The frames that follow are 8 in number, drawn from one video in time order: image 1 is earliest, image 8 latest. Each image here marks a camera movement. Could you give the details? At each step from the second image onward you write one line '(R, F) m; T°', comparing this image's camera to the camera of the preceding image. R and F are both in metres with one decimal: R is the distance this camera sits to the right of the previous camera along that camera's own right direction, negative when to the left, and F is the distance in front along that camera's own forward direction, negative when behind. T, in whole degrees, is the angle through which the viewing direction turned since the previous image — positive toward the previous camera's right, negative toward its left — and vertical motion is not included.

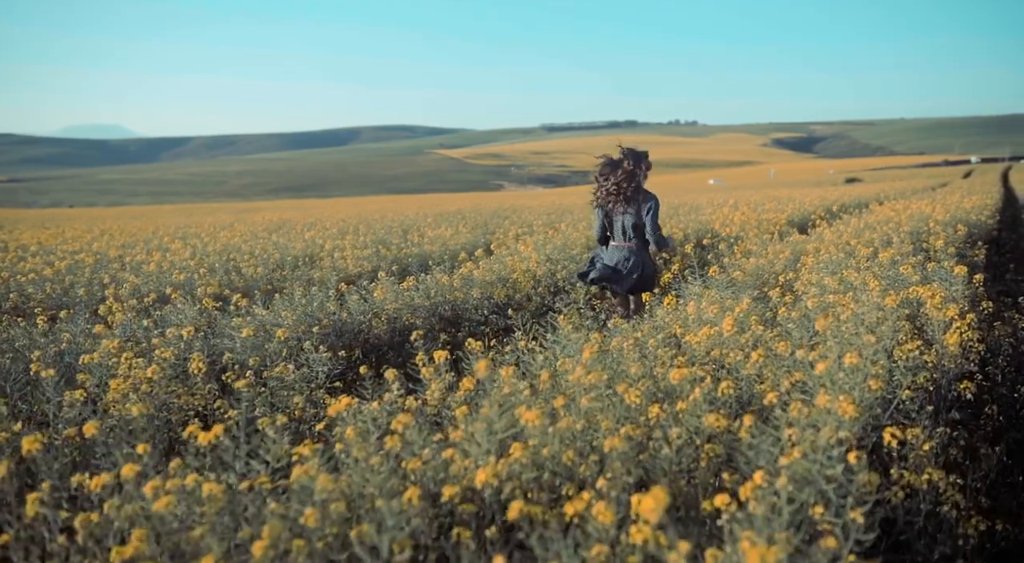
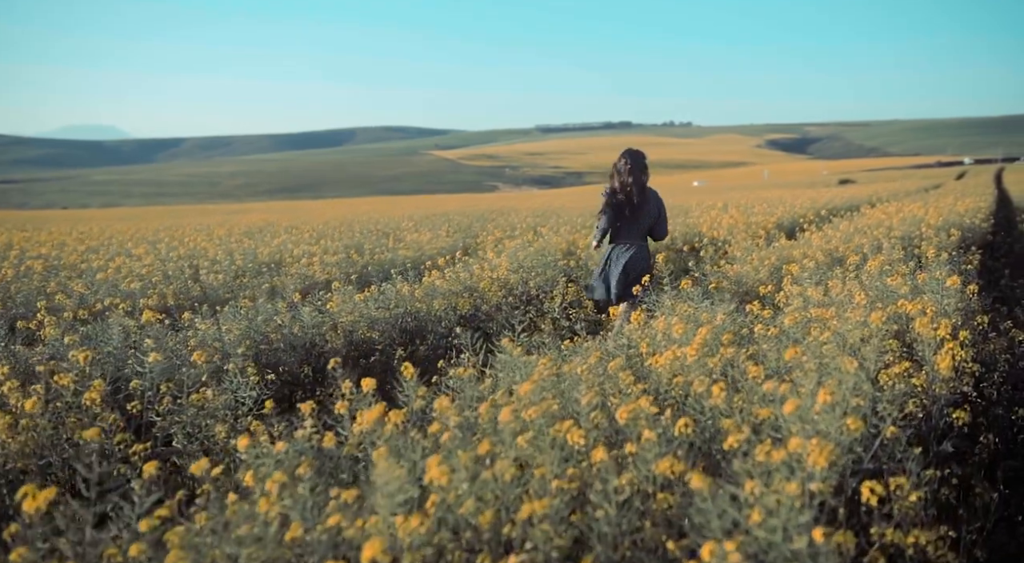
(+0.2, +0.4) m; 0°
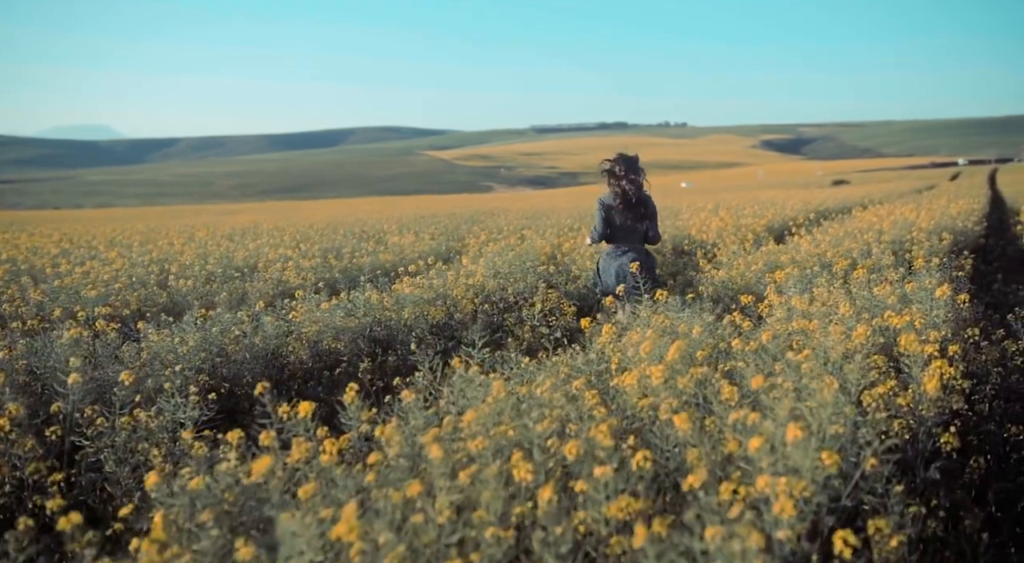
(+0.2, +0.3) m; 0°
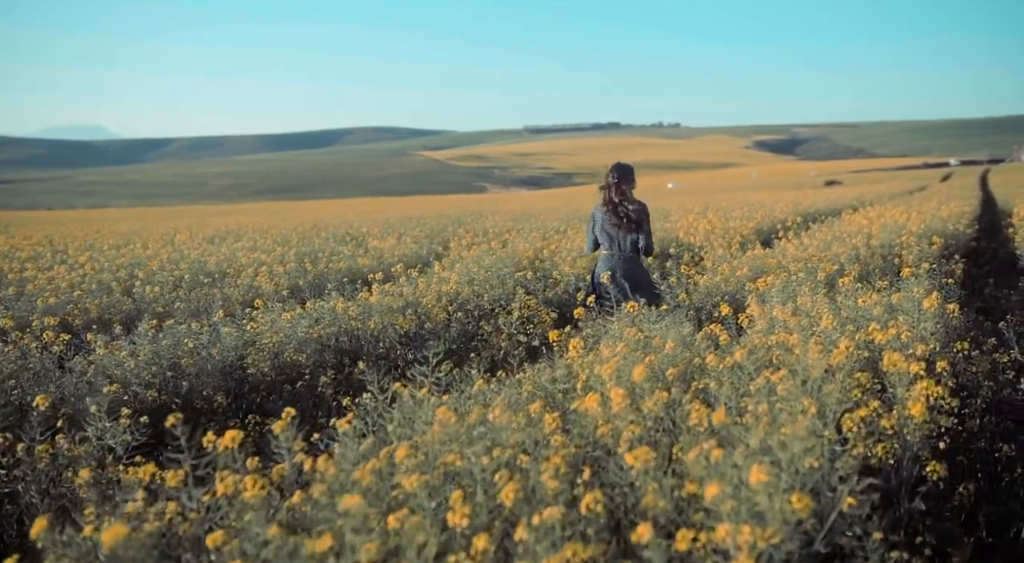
(+0.2, +0.3) m; 0°
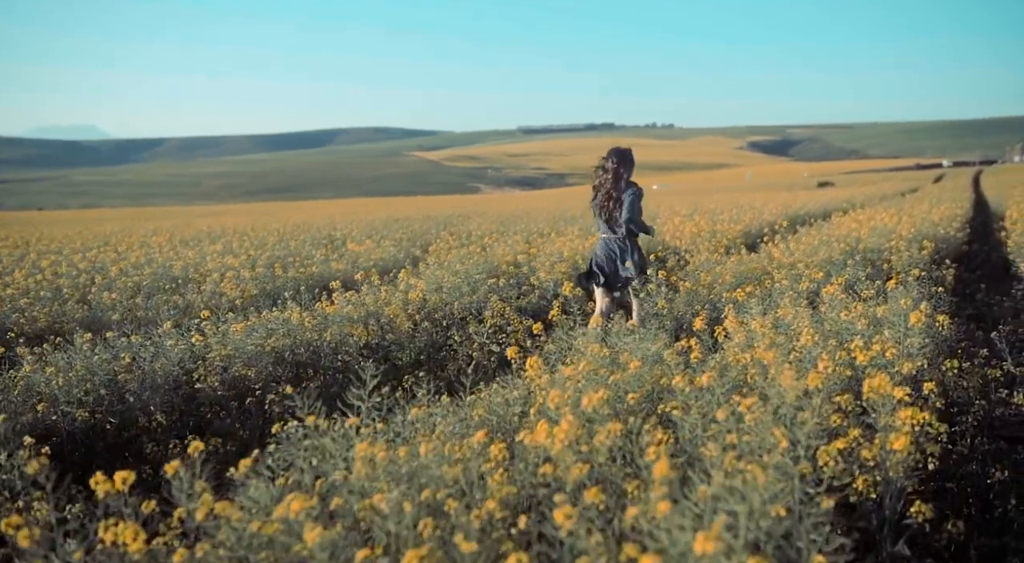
(+0.2, +0.3) m; 0°
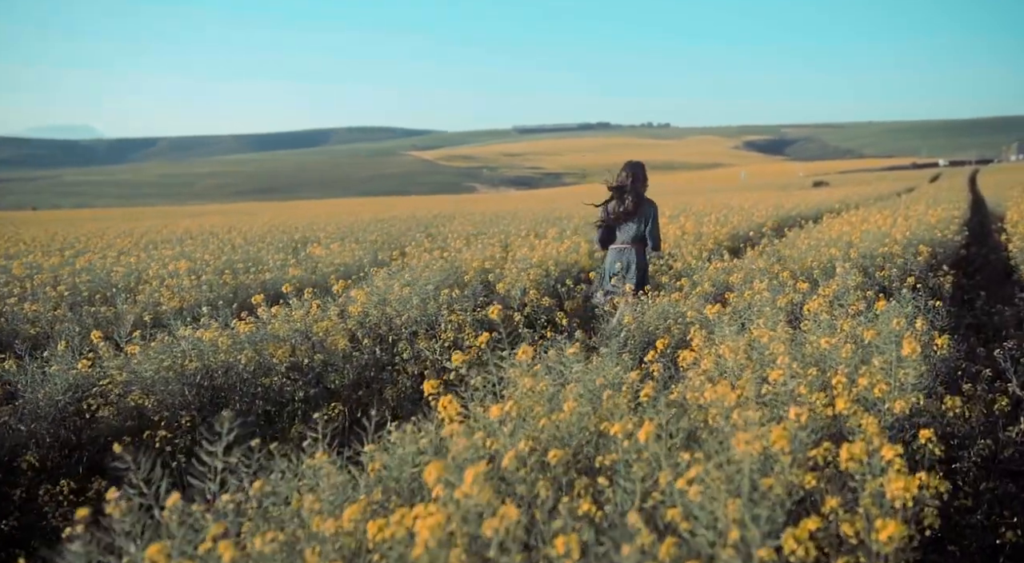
(+0.3, +0.6) m; 0°
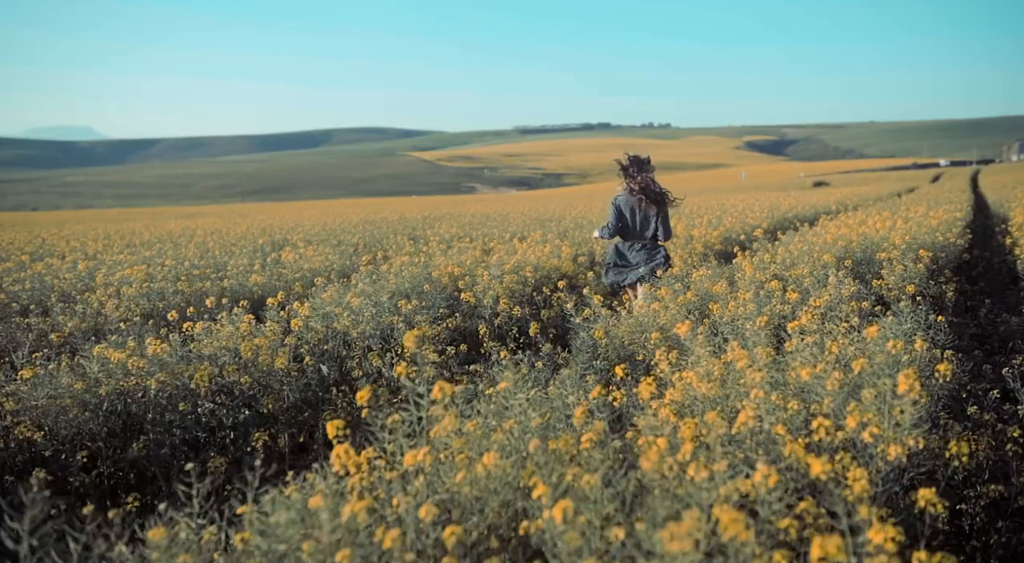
(+0.3, +0.5) m; 0°
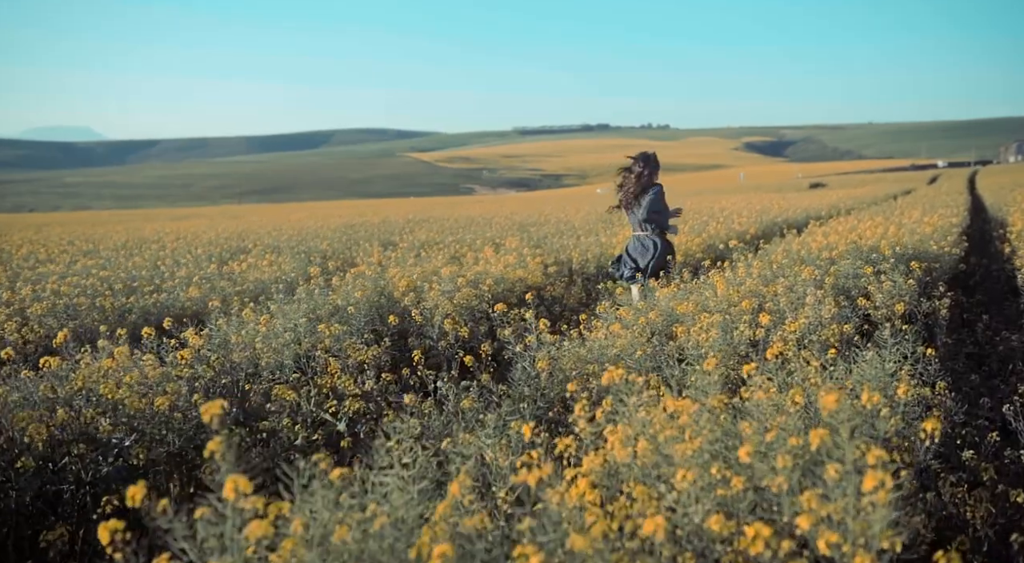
(+0.4, +0.7) m; 0°
